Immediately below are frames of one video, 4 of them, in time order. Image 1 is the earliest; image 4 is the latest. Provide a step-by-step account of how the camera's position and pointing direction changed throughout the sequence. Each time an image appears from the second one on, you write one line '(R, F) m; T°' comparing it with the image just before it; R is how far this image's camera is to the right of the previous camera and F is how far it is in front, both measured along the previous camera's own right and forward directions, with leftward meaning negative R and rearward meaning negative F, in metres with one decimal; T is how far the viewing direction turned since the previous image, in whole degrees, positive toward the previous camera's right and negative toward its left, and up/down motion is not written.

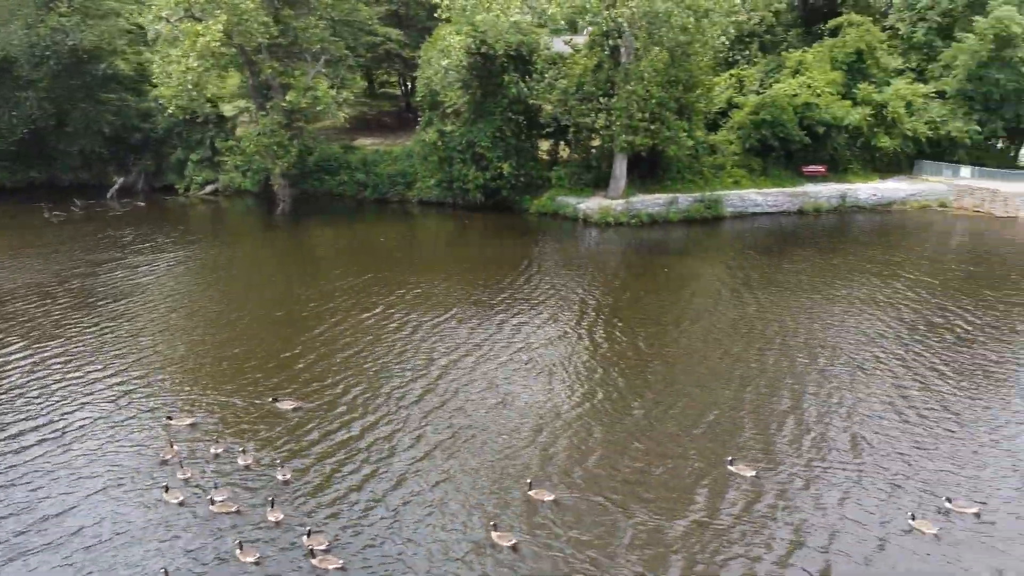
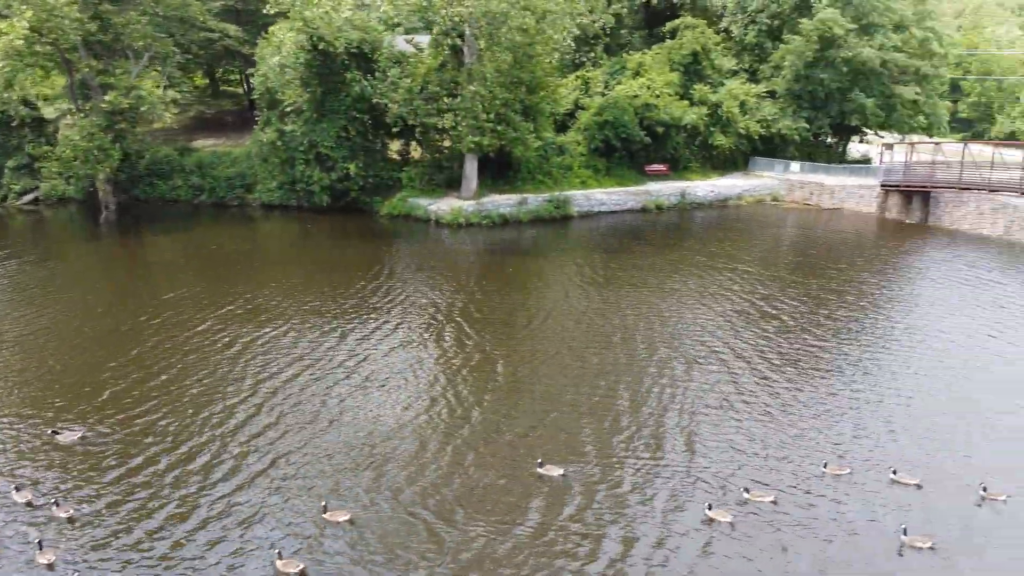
(+0.9, +0.4) m; +8°
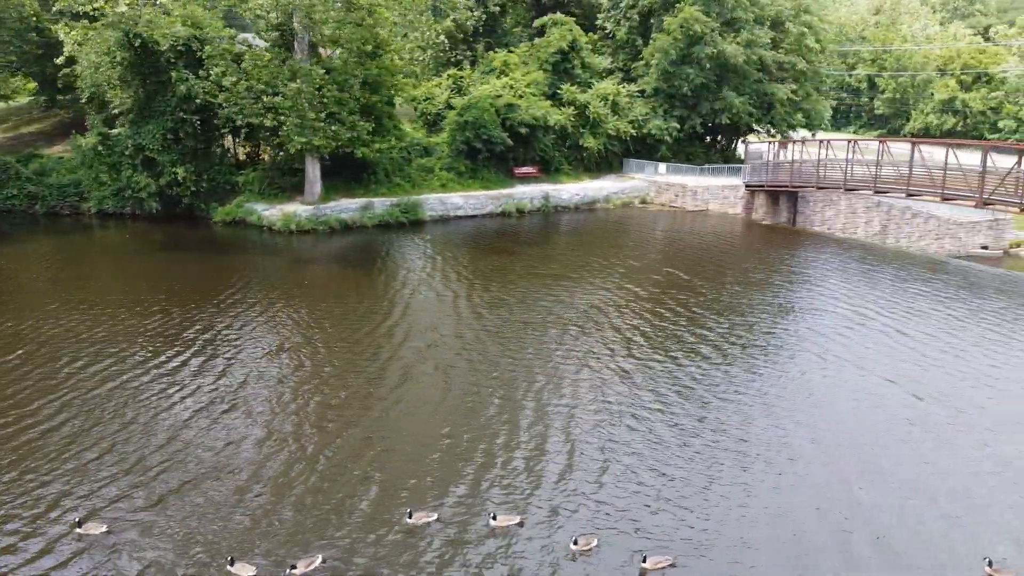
(+4.4, +1.4) m; +2°
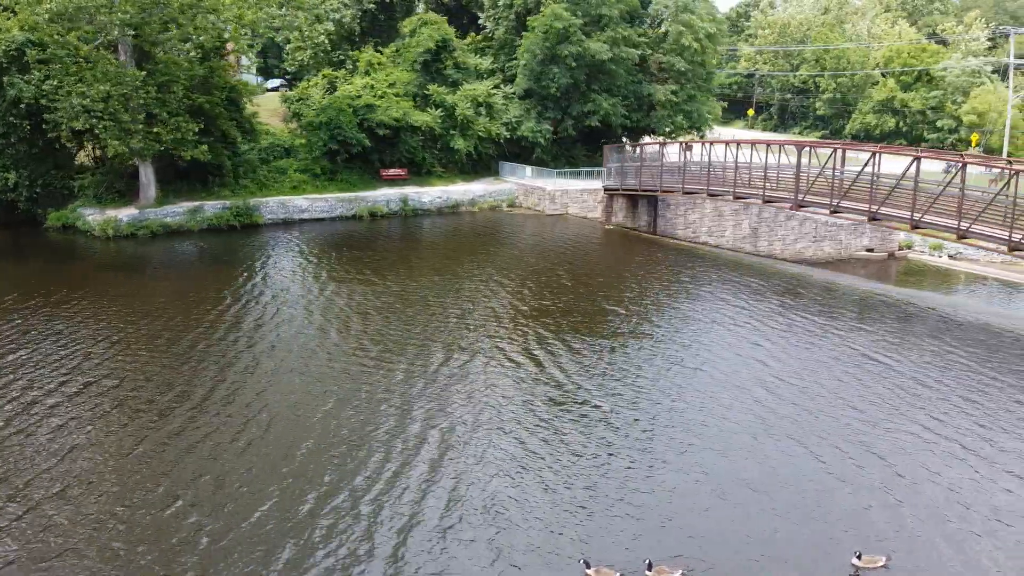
(+6.1, +0.7) m; -1°
